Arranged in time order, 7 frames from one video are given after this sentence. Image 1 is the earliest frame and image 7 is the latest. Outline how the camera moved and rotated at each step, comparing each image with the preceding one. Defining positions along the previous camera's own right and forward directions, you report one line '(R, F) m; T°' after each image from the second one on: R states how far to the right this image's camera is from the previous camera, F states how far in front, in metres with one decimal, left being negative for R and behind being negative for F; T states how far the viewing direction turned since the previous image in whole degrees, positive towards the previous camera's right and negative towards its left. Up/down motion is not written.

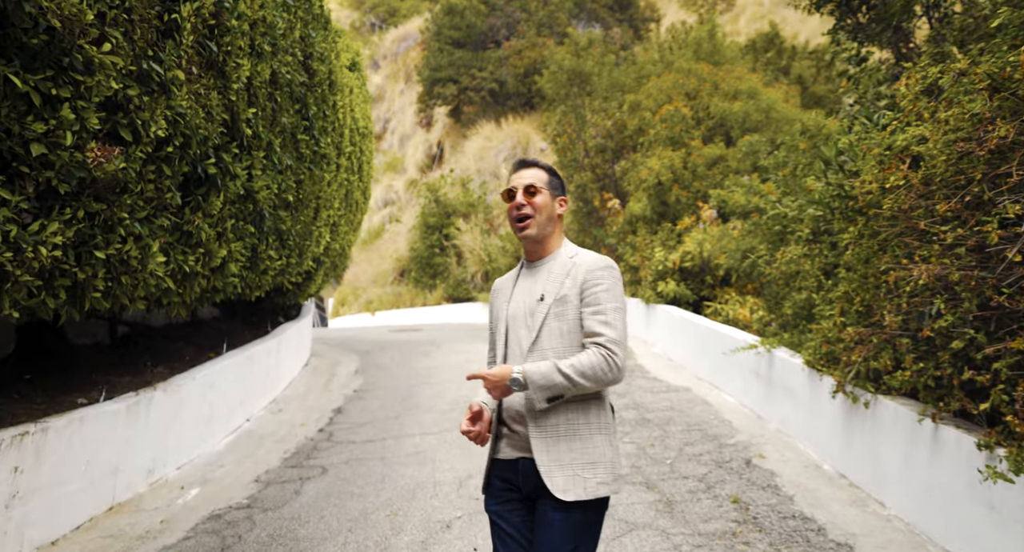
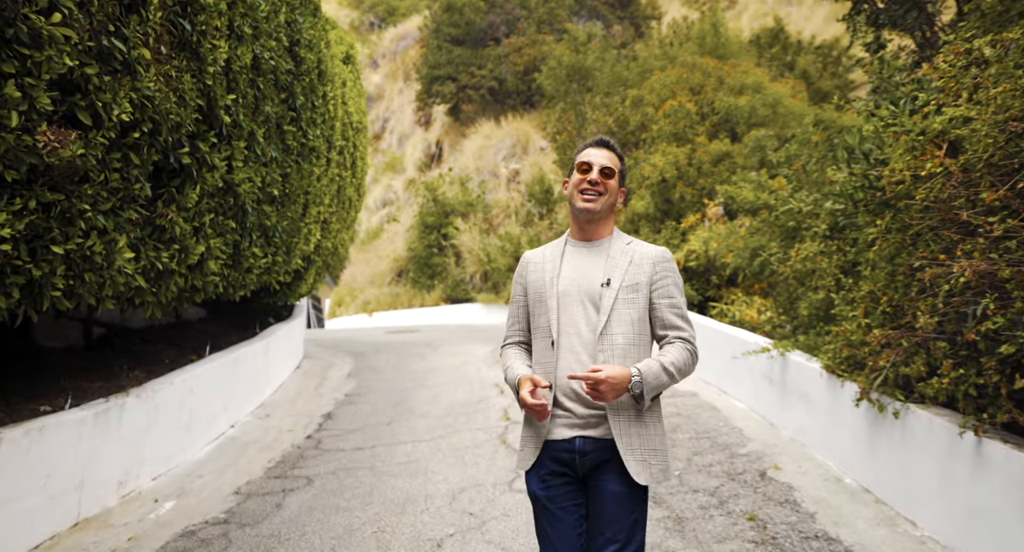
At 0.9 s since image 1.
(0.0, +0.4) m; 0°
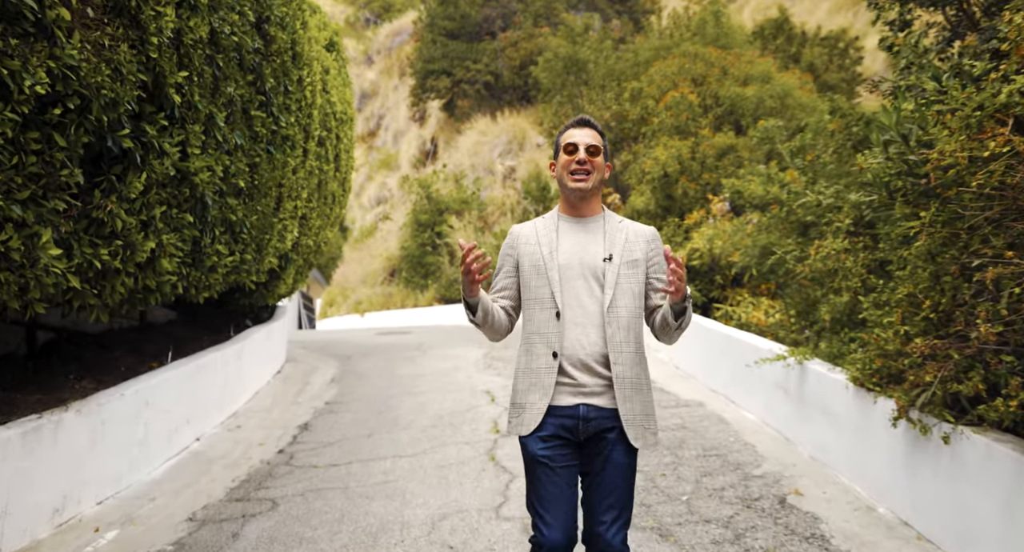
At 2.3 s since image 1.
(+0.1, +0.7) m; 0°
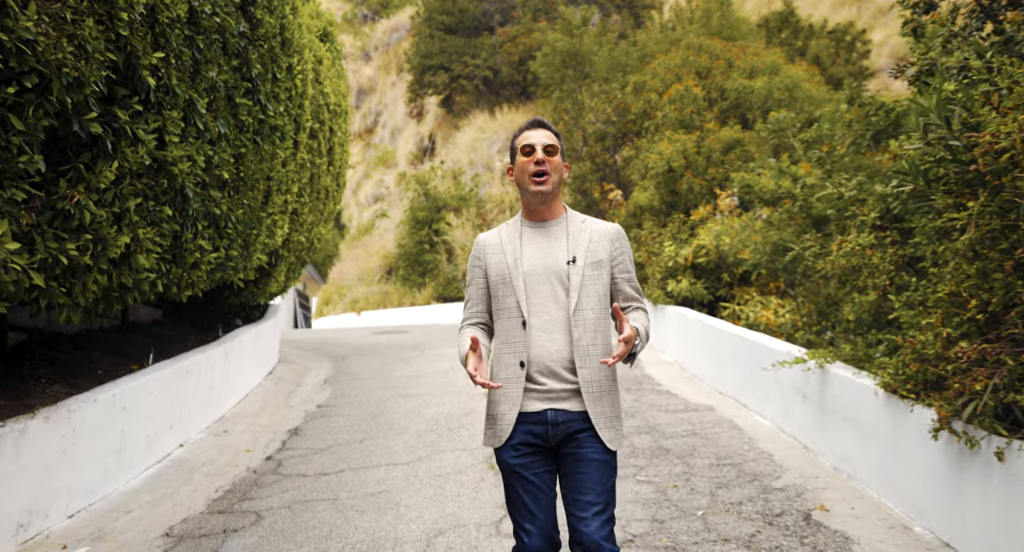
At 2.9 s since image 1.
(0.0, +0.4) m; 0°
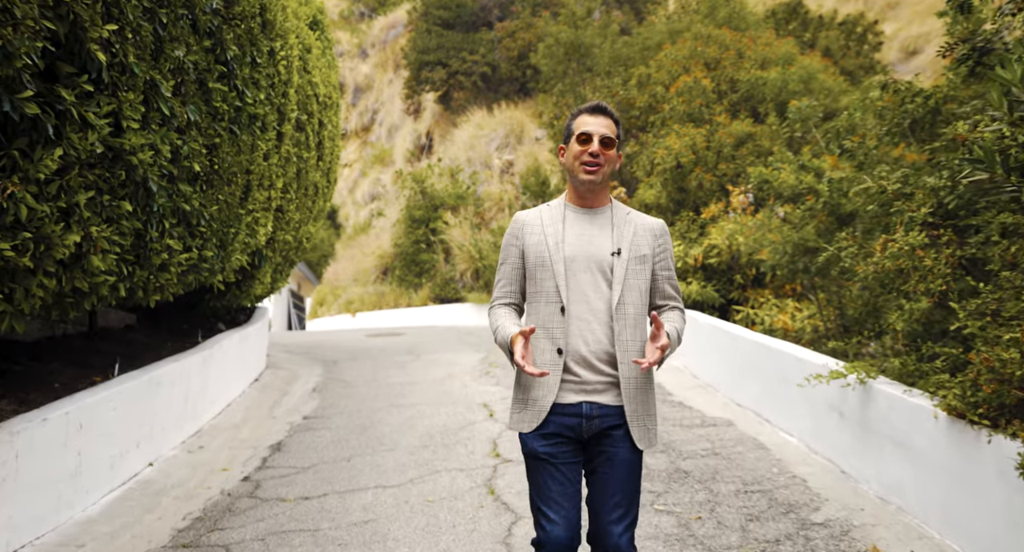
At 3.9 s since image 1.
(0.0, +0.6) m; 0°
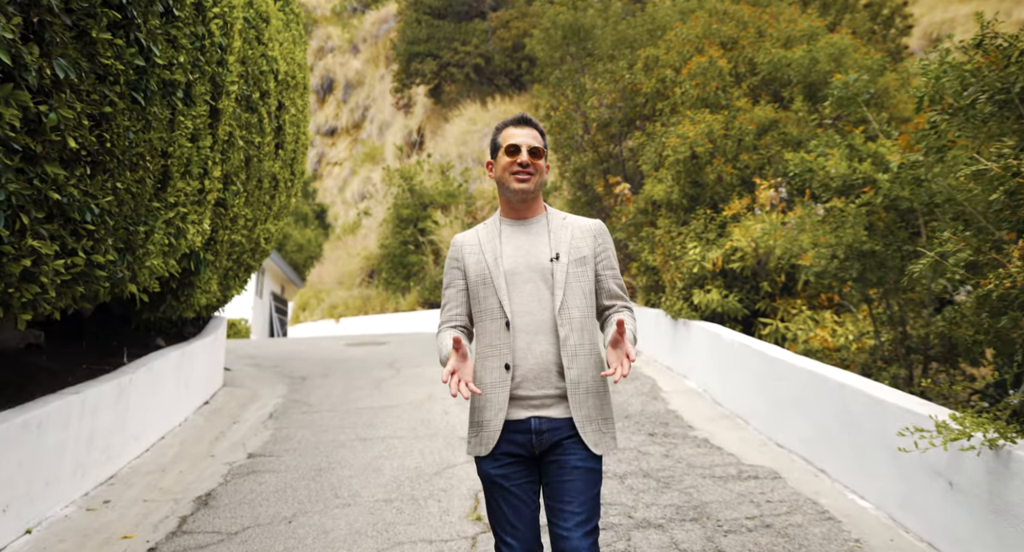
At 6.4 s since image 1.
(+0.1, +1.5) m; 0°
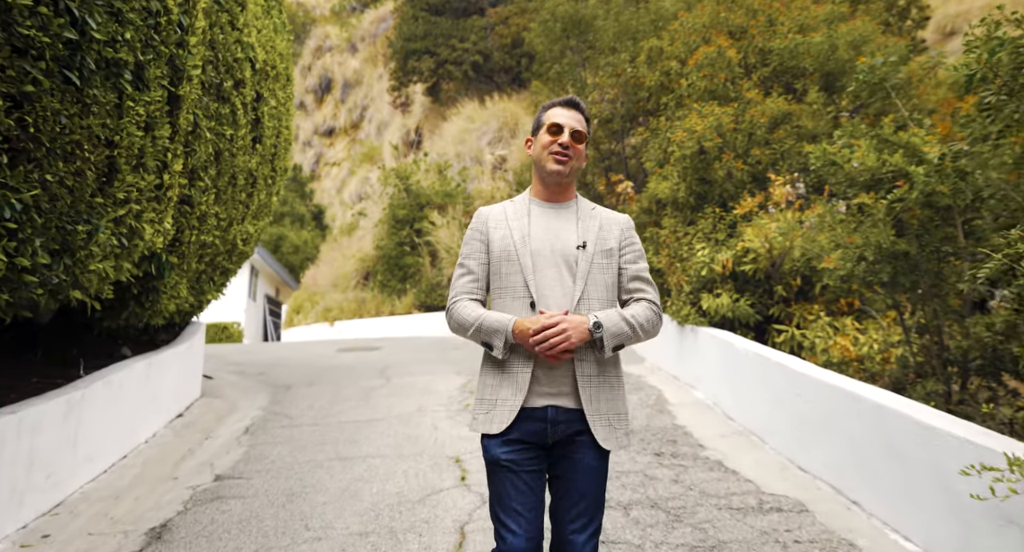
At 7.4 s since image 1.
(+0.1, +0.6) m; 0°
